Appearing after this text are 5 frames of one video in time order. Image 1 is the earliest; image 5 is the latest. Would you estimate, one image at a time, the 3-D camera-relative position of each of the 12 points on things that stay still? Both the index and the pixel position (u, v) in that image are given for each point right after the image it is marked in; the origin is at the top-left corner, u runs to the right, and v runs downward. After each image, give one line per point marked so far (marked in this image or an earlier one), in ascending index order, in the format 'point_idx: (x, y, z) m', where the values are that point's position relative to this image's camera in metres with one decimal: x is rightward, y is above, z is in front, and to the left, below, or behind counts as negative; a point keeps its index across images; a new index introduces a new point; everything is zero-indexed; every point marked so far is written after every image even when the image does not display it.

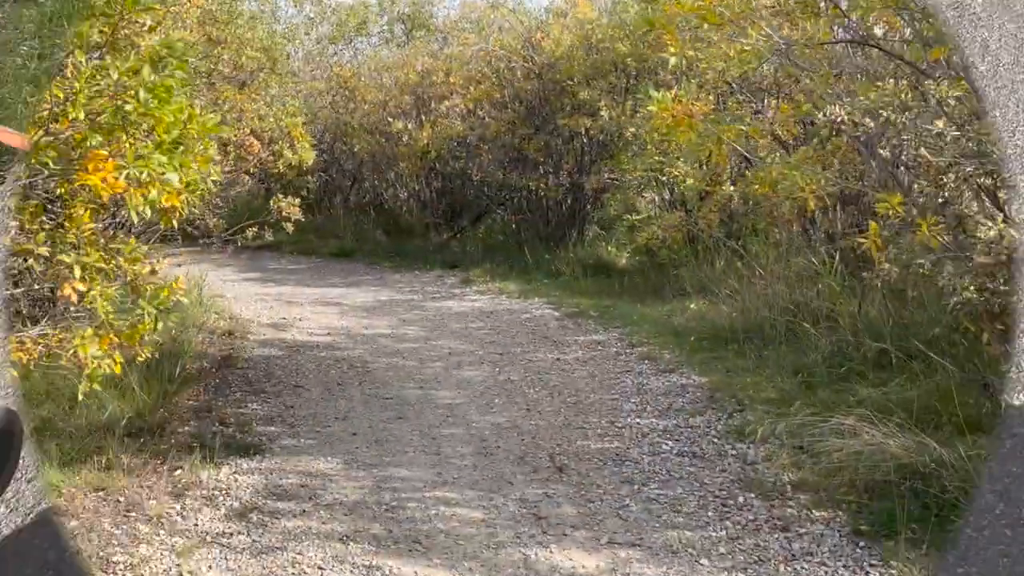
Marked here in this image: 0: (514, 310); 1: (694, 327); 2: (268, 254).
0: (0.0, -0.2, +8.6) m
1: (+1.3, -0.3, +7.3) m
2: (-3.1, +0.4, +13.1) m
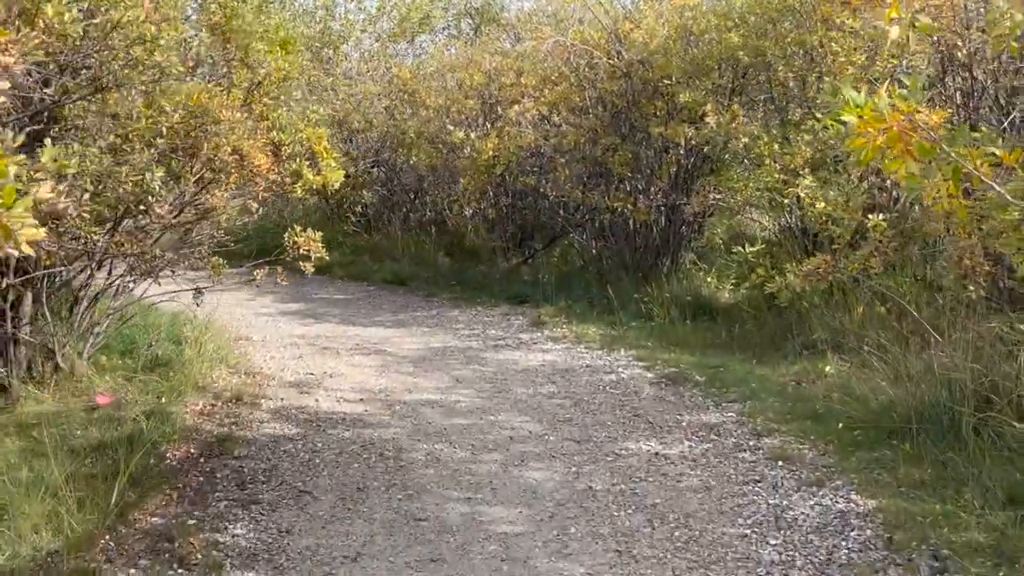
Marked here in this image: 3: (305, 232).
0: (+0.5, -0.5, +6.8) m
1: (+1.7, -0.6, +5.4) m
2: (-2.2, +0.1, +11.5) m
3: (-1.2, +0.3, +5.9) m
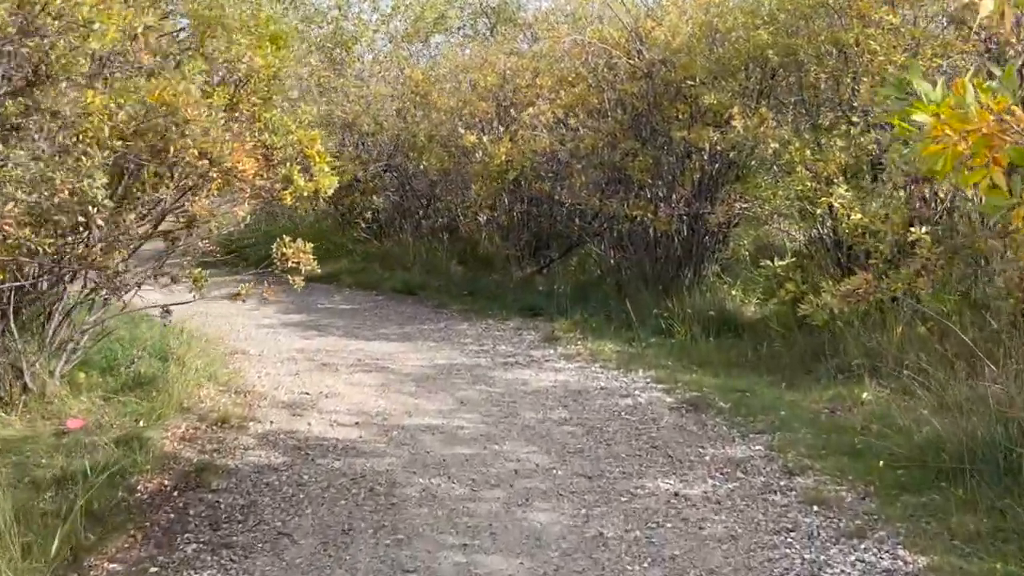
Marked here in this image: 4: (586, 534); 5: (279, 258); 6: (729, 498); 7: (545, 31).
0: (+0.6, -0.6, +6.3) m
1: (+1.7, -0.7, +4.9) m
2: (-2.0, 0.0, +11.1) m
3: (-1.2, +0.2, +5.5) m
4: (+0.3, -1.0, +4.1) m
5: (-1.2, +0.2, +5.4) m
6: (+0.9, -0.9, +4.4) m
7: (+0.3, +2.5, +10.0) m
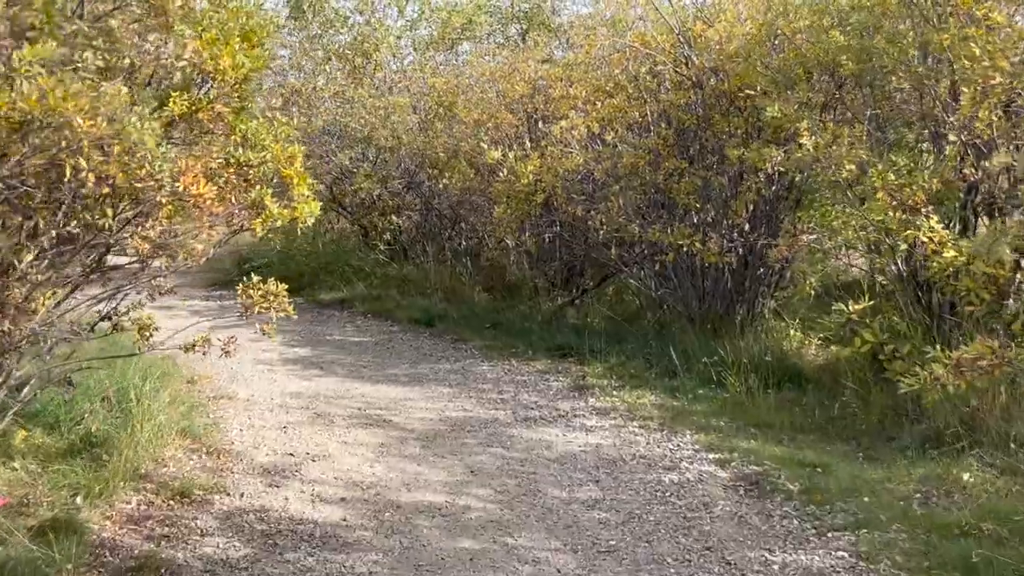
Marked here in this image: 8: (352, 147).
0: (+0.7, -0.9, +5.3) m
1: (+1.8, -1.0, +3.8) m
2: (-1.8, -0.3, +10.1) m
3: (-1.1, 0.0, +4.5) m
4: (+0.3, -1.2, +3.1) m
5: (-1.1, -0.1, +4.4) m
6: (+1.0, -1.1, +3.4) m
7: (+0.6, +2.2, +9.0) m
8: (-1.8, +1.5, +11.3) m
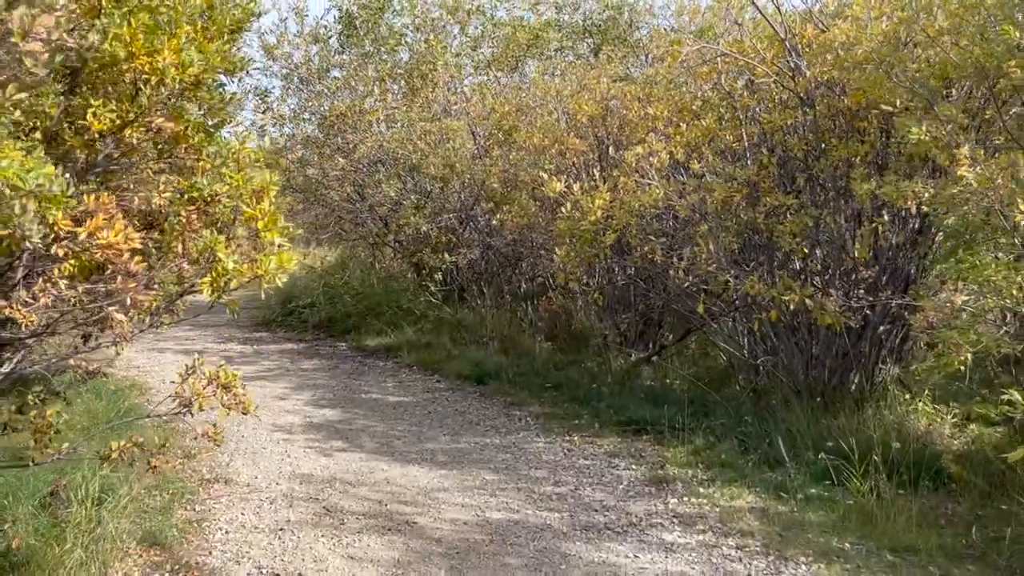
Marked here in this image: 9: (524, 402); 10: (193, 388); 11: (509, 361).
0: (+0.9, -1.2, +3.8) m
1: (+1.9, -1.3, +2.3) m
2: (-1.2, -0.7, +8.9) m
3: (-0.9, -0.2, +3.2) m
4: (+0.4, -1.4, +1.7) m
5: (-1.0, -0.3, +3.1) m
6: (+1.0, -1.4, +1.9) m
7: (+1.1, +1.8, +7.7) m
8: (-1.1, +1.1, +10.1) m
9: (+0.1, -0.8, +7.4) m
10: (-0.9, -0.3, +3.1) m
11: (0.0, -0.6, +8.5) m
